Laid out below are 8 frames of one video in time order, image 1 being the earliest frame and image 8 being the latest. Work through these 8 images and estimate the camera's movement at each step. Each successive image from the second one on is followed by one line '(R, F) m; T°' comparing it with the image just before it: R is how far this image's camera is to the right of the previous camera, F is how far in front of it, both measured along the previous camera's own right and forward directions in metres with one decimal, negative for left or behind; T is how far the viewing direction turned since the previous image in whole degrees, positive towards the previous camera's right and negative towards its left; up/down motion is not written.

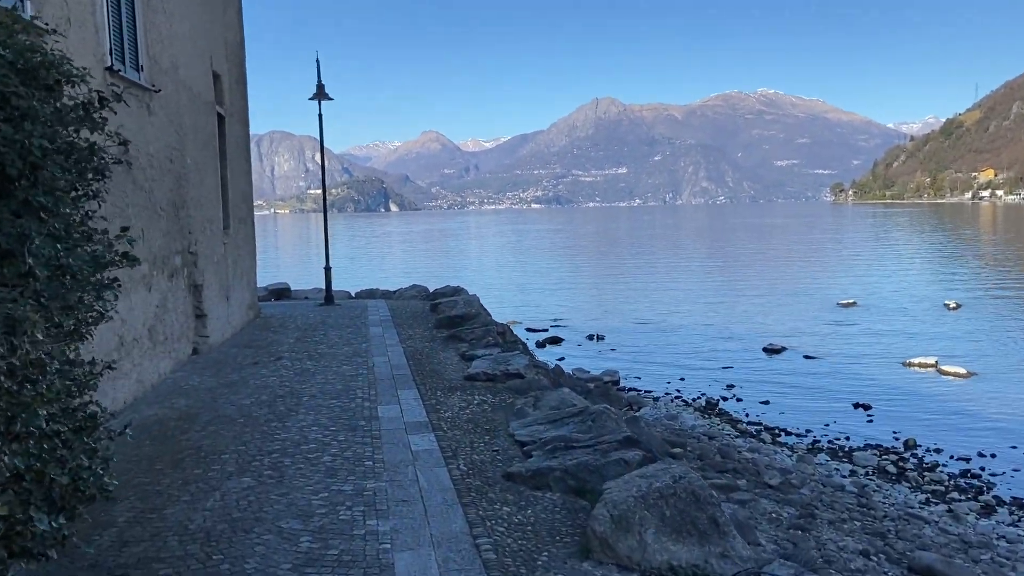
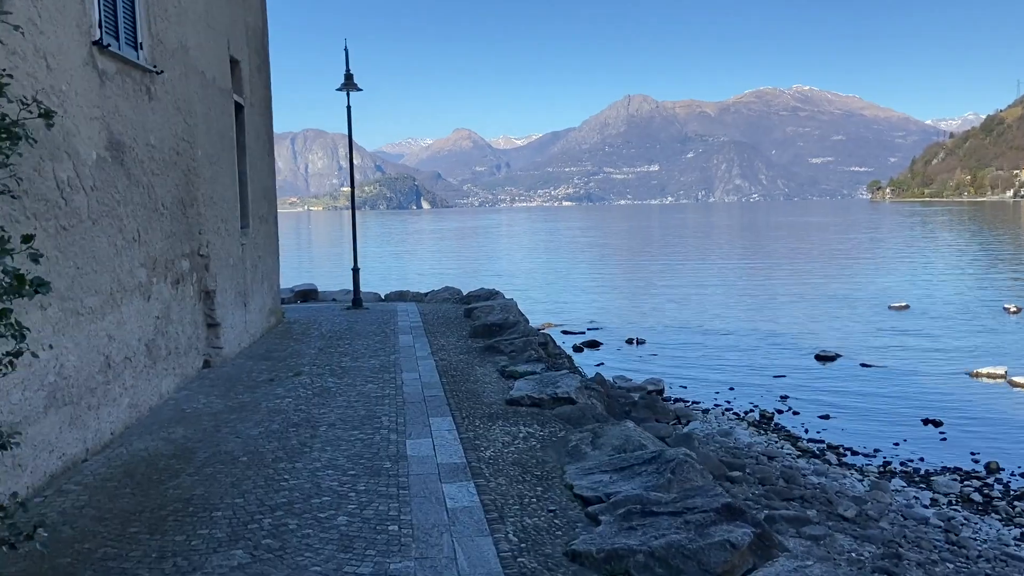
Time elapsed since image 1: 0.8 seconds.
(-0.2, +1.2) m; -2°
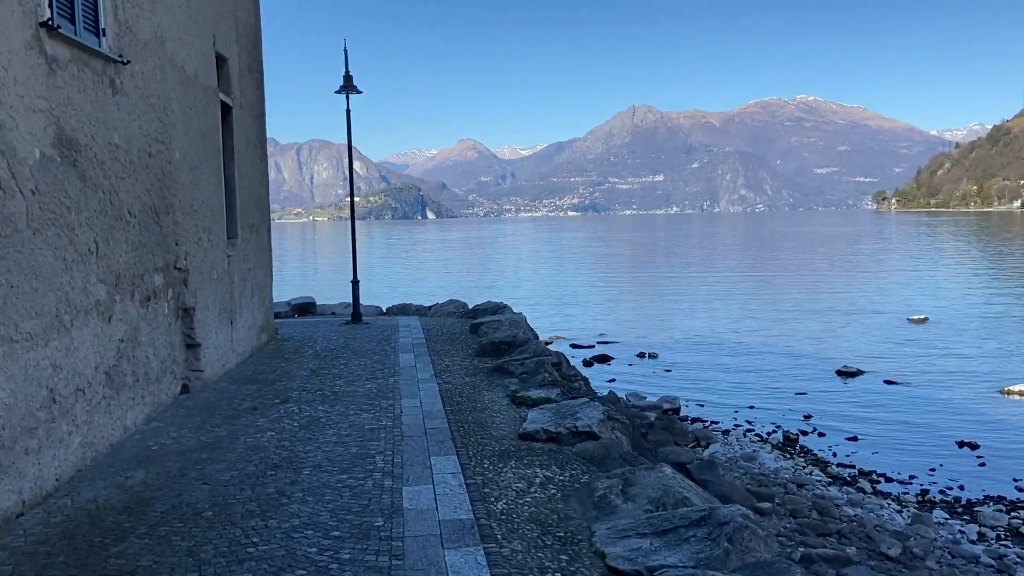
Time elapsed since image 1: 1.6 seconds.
(-0.1, +0.9) m; 0°
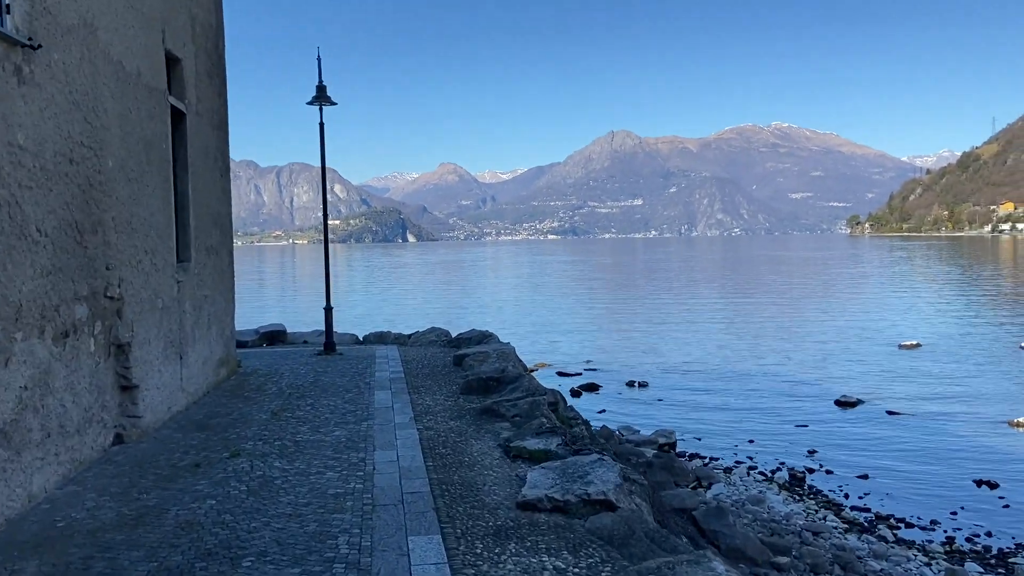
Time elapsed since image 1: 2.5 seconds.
(-0.1, +1.2) m; +1°
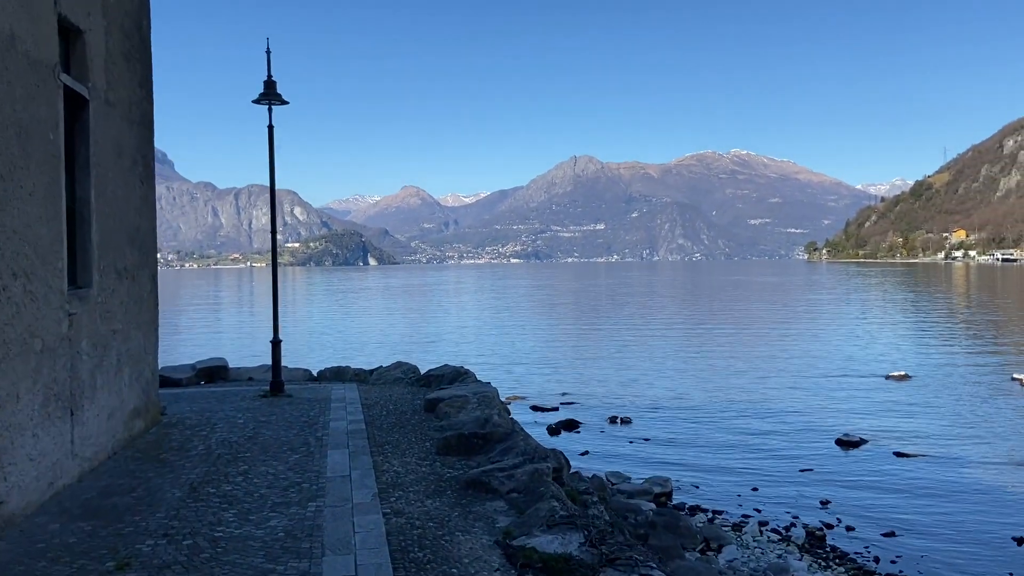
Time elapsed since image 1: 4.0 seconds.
(-0.3, +1.9) m; +3°
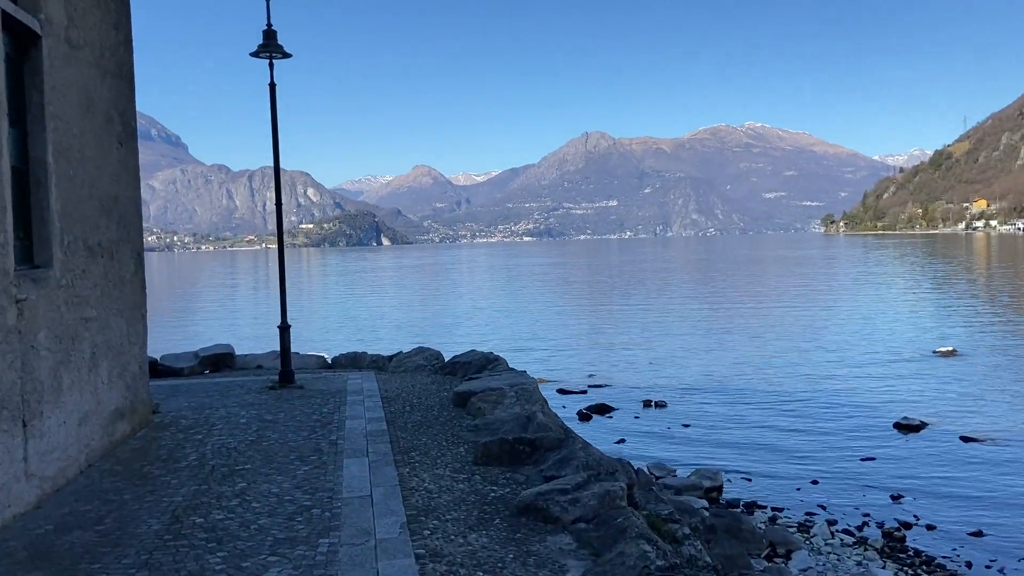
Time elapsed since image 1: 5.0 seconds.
(-0.3, +1.5) m; -1°
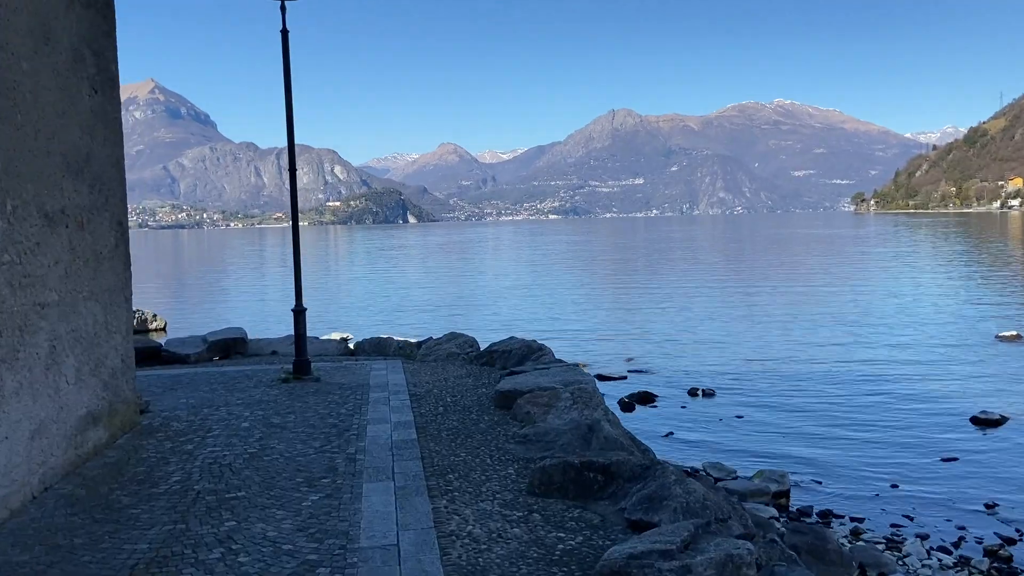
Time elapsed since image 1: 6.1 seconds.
(-0.3, +1.5) m; -2°
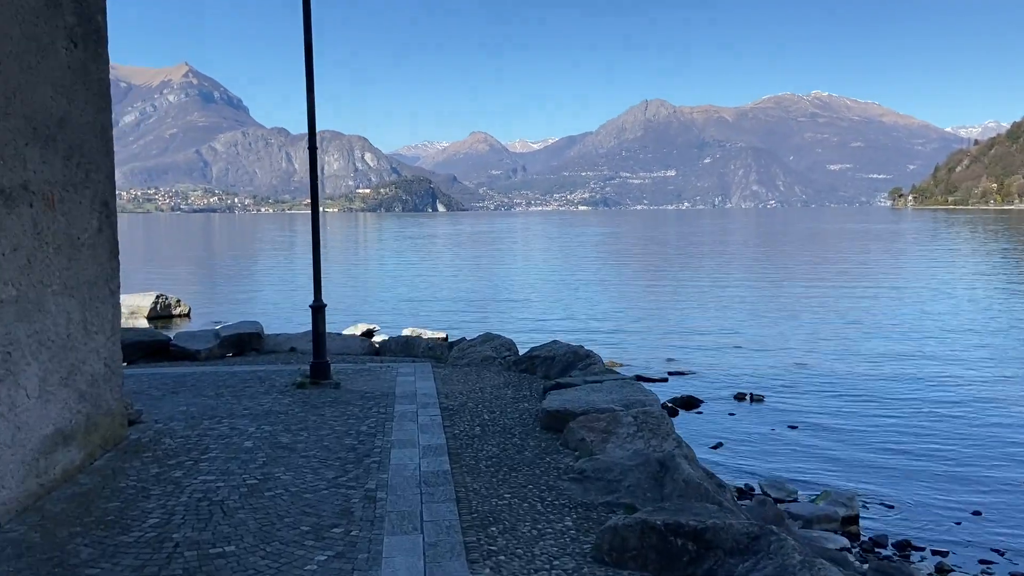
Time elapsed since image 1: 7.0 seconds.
(-0.2, +1.2) m; -2°
